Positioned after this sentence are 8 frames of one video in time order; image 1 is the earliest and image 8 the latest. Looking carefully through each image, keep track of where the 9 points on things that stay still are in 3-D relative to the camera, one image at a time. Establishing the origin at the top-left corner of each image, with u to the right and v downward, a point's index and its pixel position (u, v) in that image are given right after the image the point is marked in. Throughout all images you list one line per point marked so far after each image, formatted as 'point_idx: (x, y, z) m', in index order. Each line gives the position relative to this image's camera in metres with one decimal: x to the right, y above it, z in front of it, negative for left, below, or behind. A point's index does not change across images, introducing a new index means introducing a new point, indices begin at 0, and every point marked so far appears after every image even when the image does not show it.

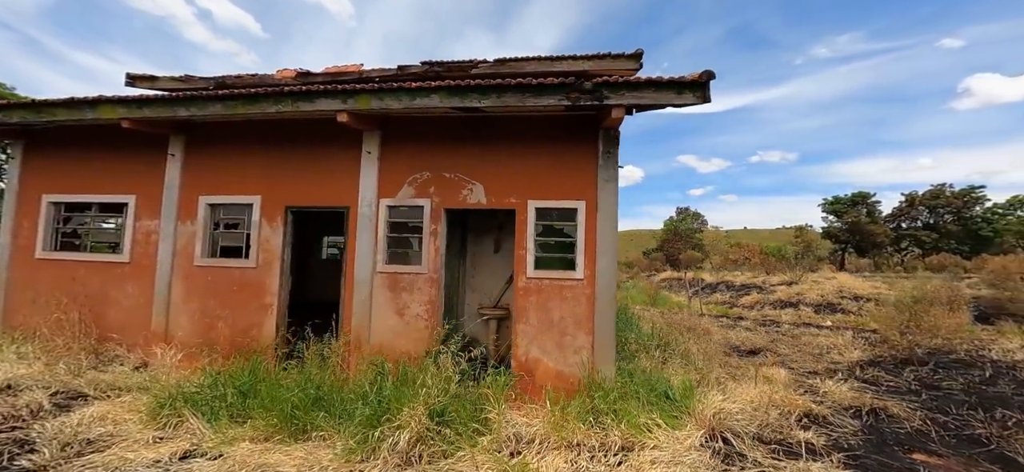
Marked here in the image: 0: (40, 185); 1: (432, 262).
0: (-6.1, +0.7, +5.5) m
1: (-0.8, -0.3, +4.5) m
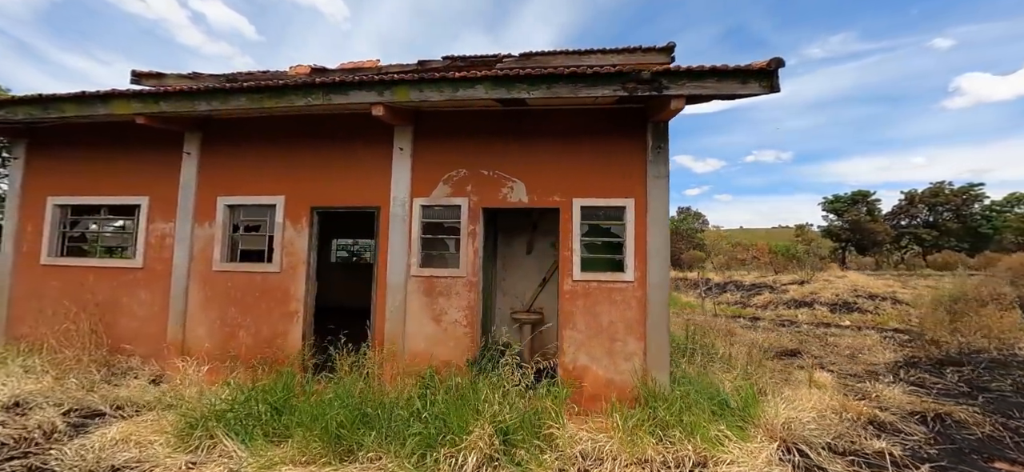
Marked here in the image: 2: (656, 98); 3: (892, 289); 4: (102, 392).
0: (-5.7, +0.6, +5.2) m
1: (-0.4, -0.3, +4.3) m
2: (+1.3, +1.2, +3.8) m
3: (+10.4, -1.5, +11.8) m
4: (-3.9, -1.5, +4.1) m
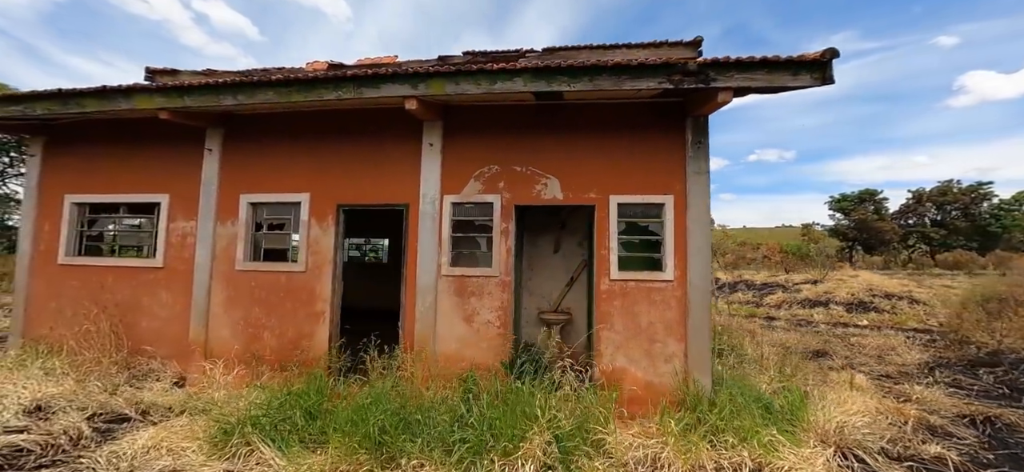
0: (-5.3, +0.6, +5.1) m
1: (-0.1, -0.3, +4.1) m
2: (+1.6, +1.2, +3.7) m
3: (+10.7, -1.5, +11.7) m
4: (-3.6, -1.5, +4.0) m
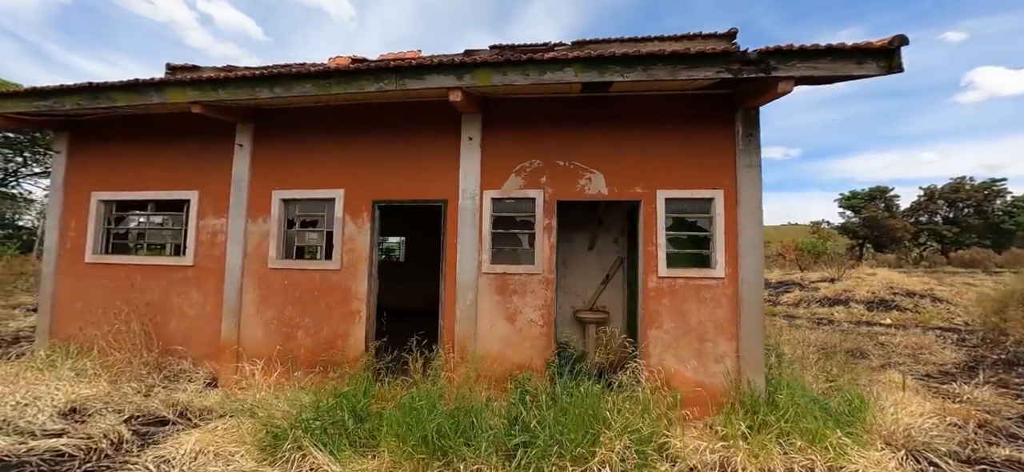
0: (-4.9, +0.6, +5.0) m
1: (+0.3, -0.2, +4.0) m
2: (+2.0, +1.3, +3.5) m
3: (+11.2, -1.4, +11.5) m
4: (-3.2, -1.5, +3.9) m
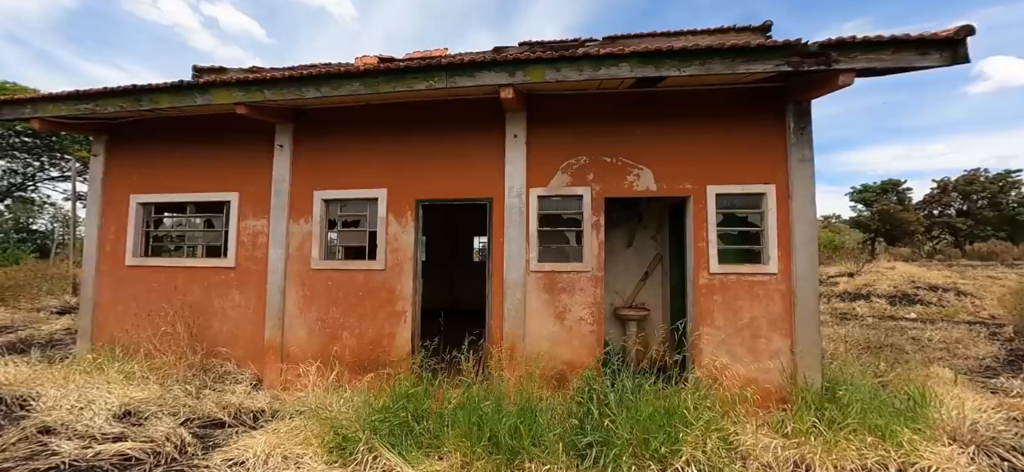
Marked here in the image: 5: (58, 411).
0: (-4.5, +0.6, +5.0) m
1: (+0.8, -0.2, +4.0) m
2: (+2.4, +1.3, +3.5) m
3: (+11.7, -1.2, +11.4) m
4: (-2.7, -1.5, +3.9) m
5: (-3.8, -1.5, +3.6) m
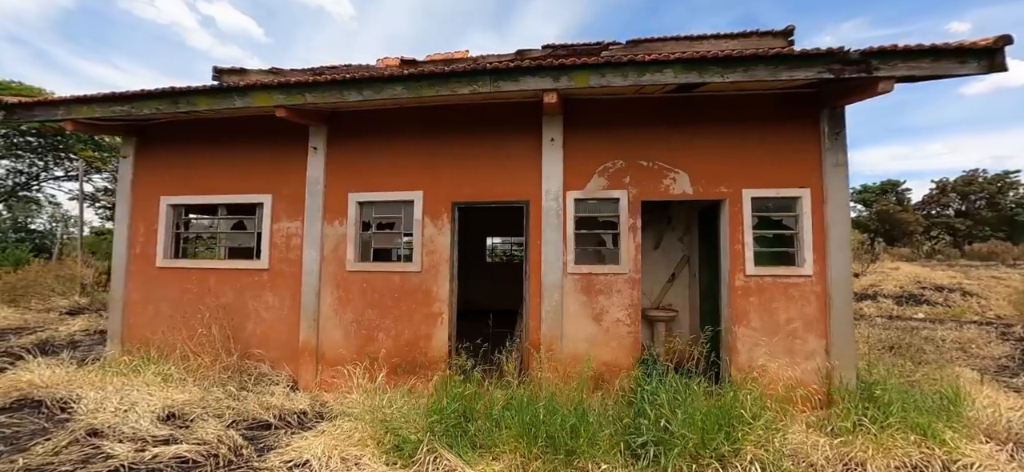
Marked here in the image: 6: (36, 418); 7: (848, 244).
0: (-4.1, +0.6, +5.0) m
1: (+1.1, -0.2, +4.0) m
2: (+2.8, +1.3, +3.5) m
3: (+12.0, -1.2, +11.6) m
4: (-2.4, -1.5, +3.9) m
5: (-3.4, -1.5, +3.6) m
6: (-4.0, -1.6, +3.6) m
7: (+3.0, -0.1, +3.8) m
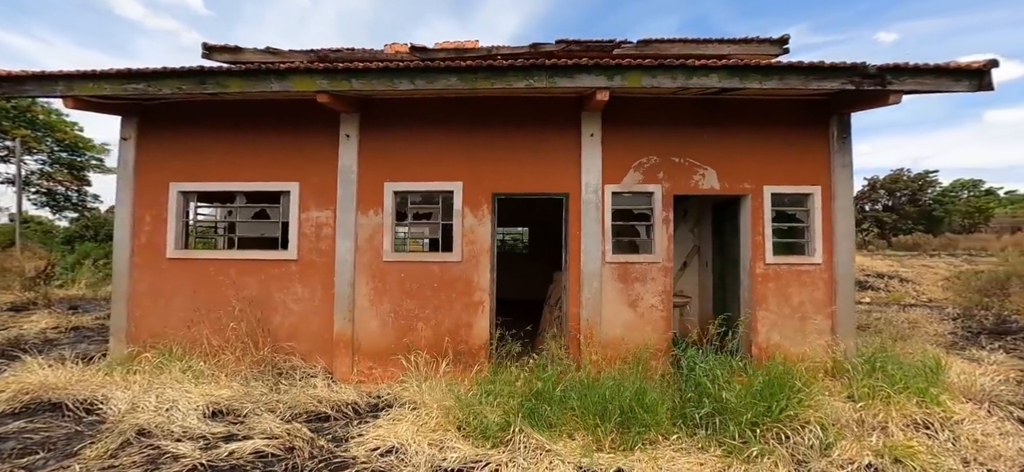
0: (-3.8, +0.7, +4.7) m
1: (+1.6, -0.1, +4.3) m
2: (+3.3, +1.4, +4.0) m
3: (+11.5, -1.0, +13.0) m
4: (-1.9, -1.4, +3.8) m
5: (-2.9, -1.4, +3.4) m
6: (-3.5, -1.5, +3.4) m
7: (+3.4, 0.0, +4.3) m
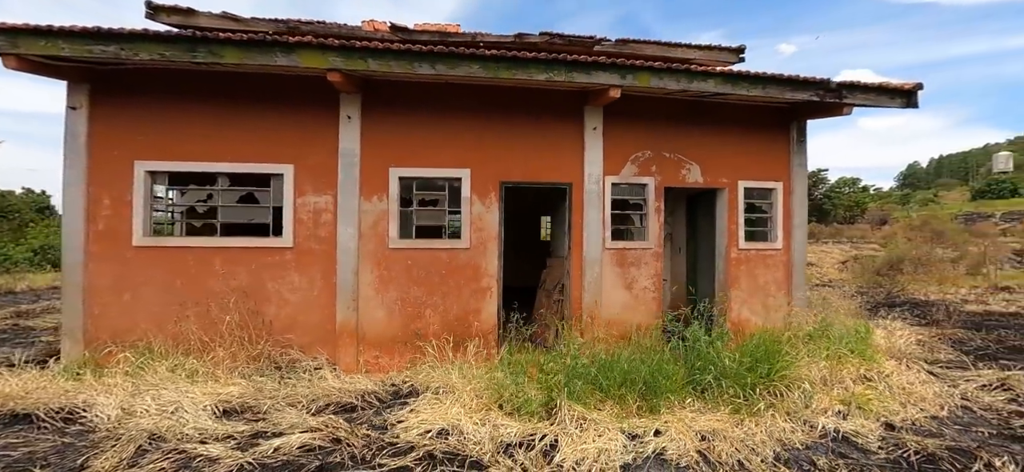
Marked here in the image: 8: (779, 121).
0: (-3.7, +0.9, +4.1) m
1: (+1.6, 0.0, +4.7) m
2: (+3.4, +1.5, +4.7) m
3: (+9.9, -0.6, +15.0) m
4: (-1.7, -1.3, +3.7) m
5: (-2.7, -1.3, +3.1) m
6: (-3.3, -1.4, +3.0) m
7: (+3.5, +0.1, +5.0) m
8: (+3.1, +1.4, +5.0) m
